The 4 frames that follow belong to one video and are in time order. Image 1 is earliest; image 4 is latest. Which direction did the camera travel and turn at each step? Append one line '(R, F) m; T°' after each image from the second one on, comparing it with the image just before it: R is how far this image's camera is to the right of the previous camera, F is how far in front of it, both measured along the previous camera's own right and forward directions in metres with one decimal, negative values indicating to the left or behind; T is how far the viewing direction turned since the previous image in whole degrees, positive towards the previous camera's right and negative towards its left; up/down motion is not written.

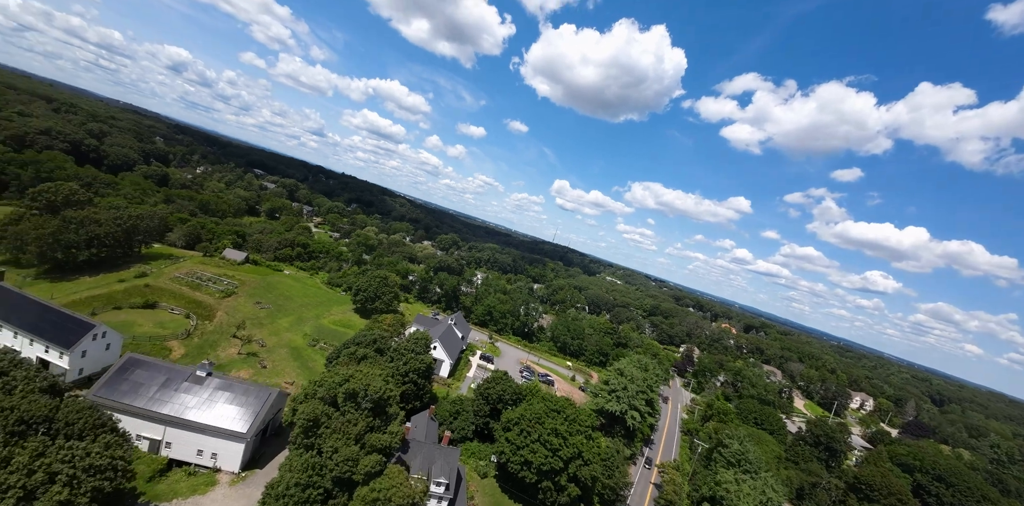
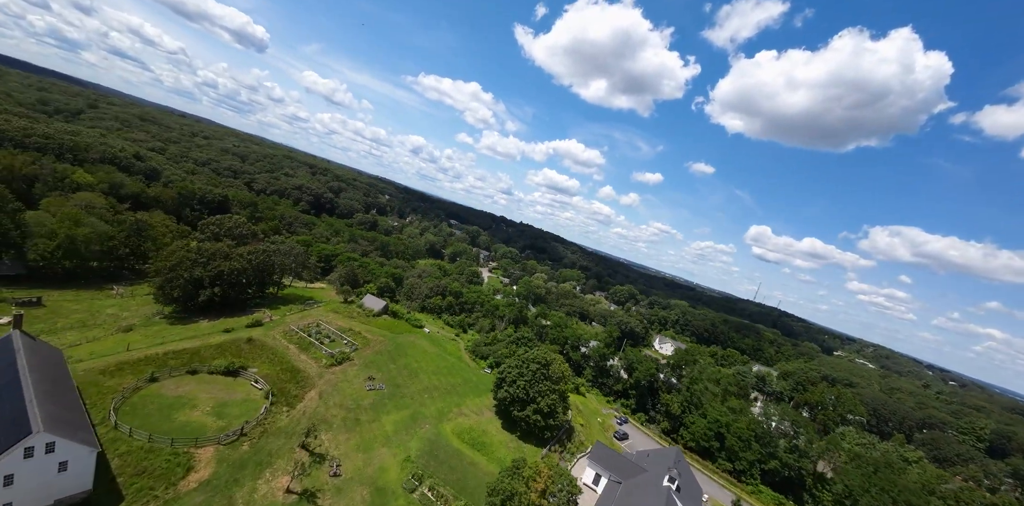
(-7.5, +24.2) m; -25°
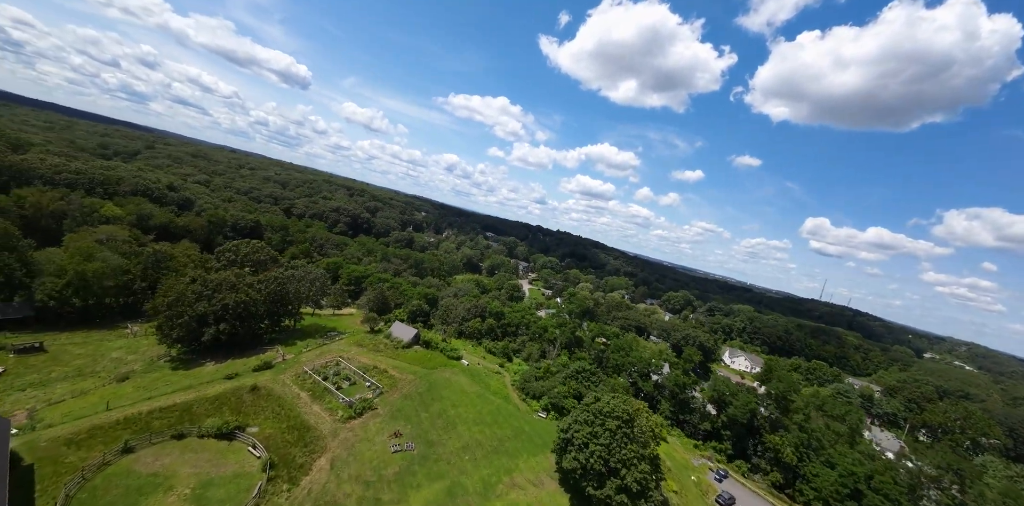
(-1.3, +8.1) m; -5°
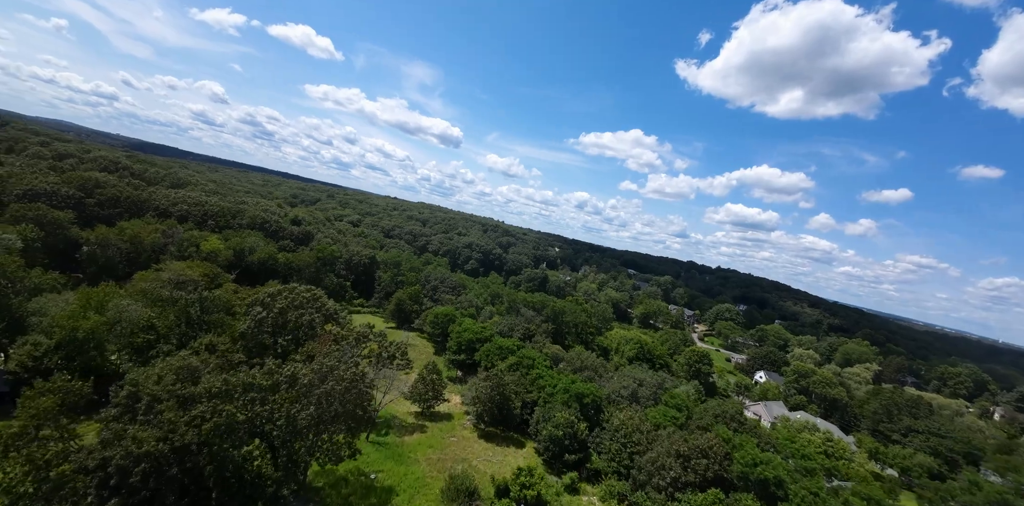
(-7.2, +24.8) m; -19°
